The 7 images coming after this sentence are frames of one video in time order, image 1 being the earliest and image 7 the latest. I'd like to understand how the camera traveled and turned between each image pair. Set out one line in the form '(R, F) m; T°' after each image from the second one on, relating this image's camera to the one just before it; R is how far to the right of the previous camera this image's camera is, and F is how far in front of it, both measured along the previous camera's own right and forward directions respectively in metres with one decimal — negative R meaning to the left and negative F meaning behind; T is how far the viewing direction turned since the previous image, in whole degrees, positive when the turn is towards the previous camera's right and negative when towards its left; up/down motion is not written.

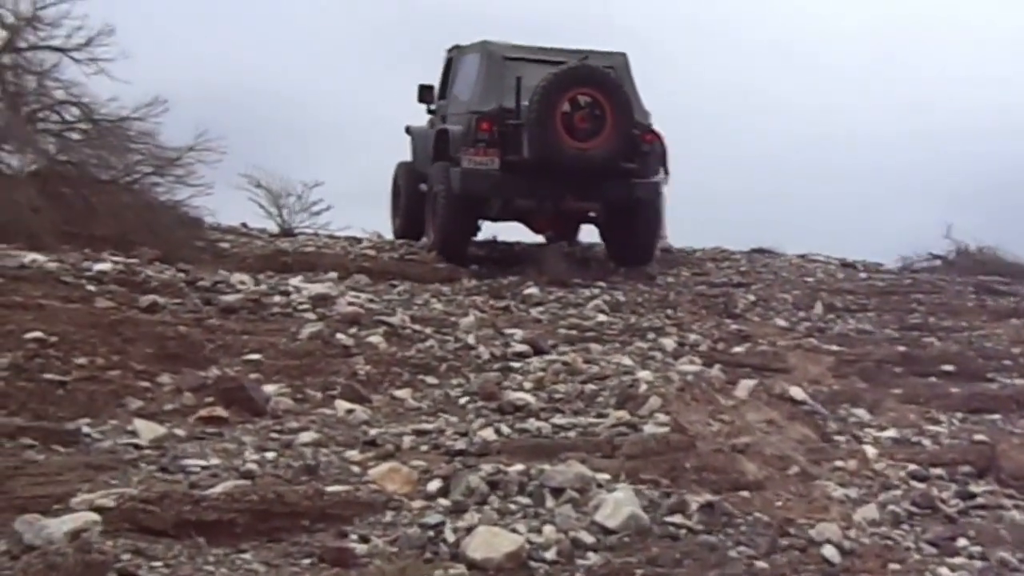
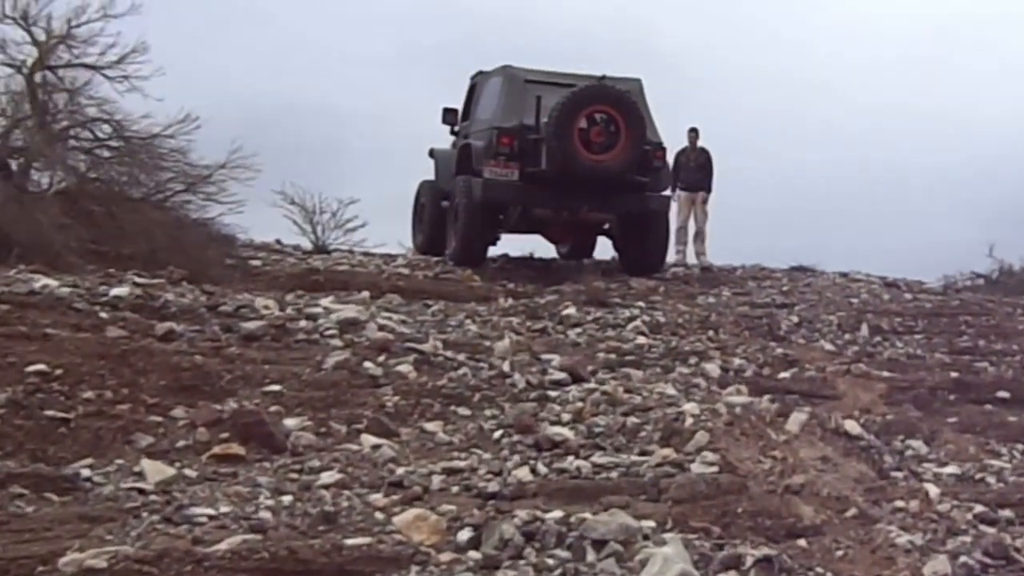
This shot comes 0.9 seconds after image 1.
(0.0, +0.3) m; -1°
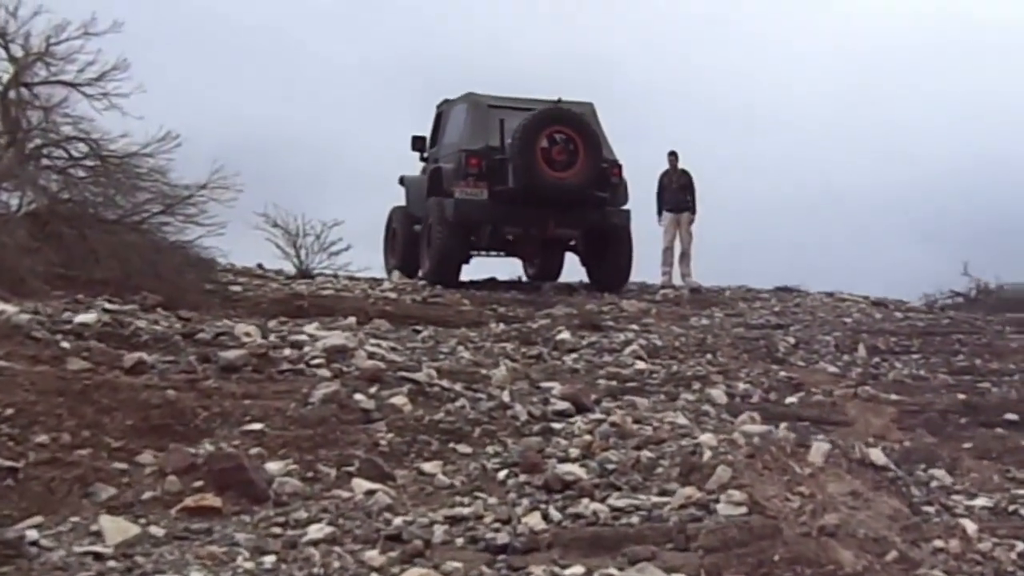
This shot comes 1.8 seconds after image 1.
(-0.1, +0.4) m; +1°
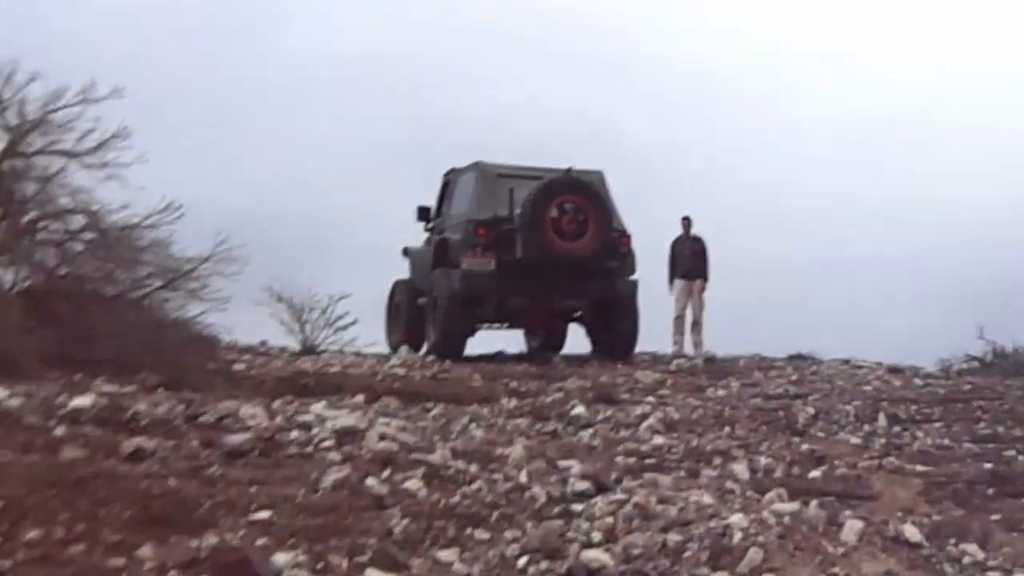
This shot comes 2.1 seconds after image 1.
(0.0, +0.2) m; 0°
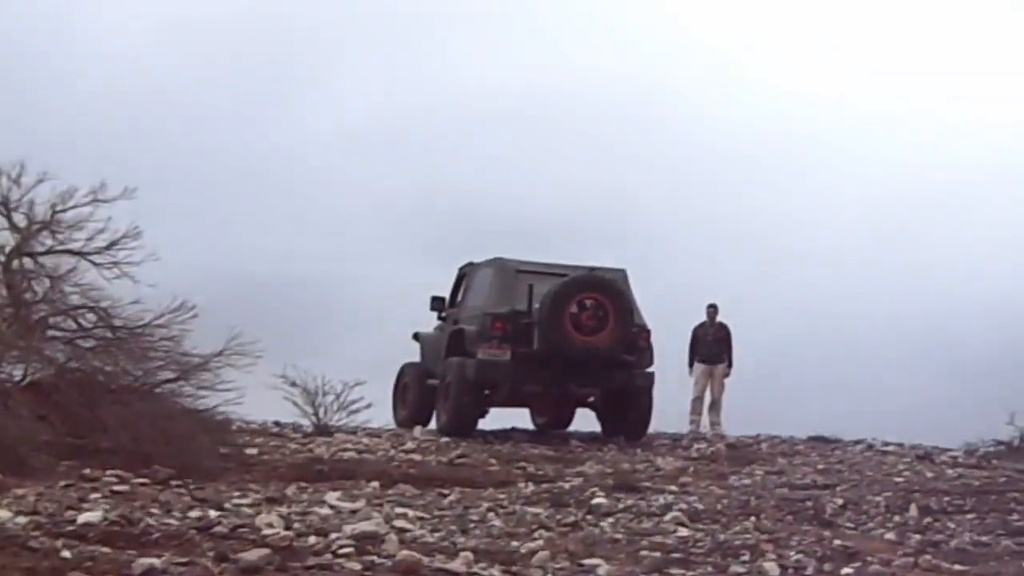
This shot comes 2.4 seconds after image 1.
(-0.1, +0.2) m; 0°
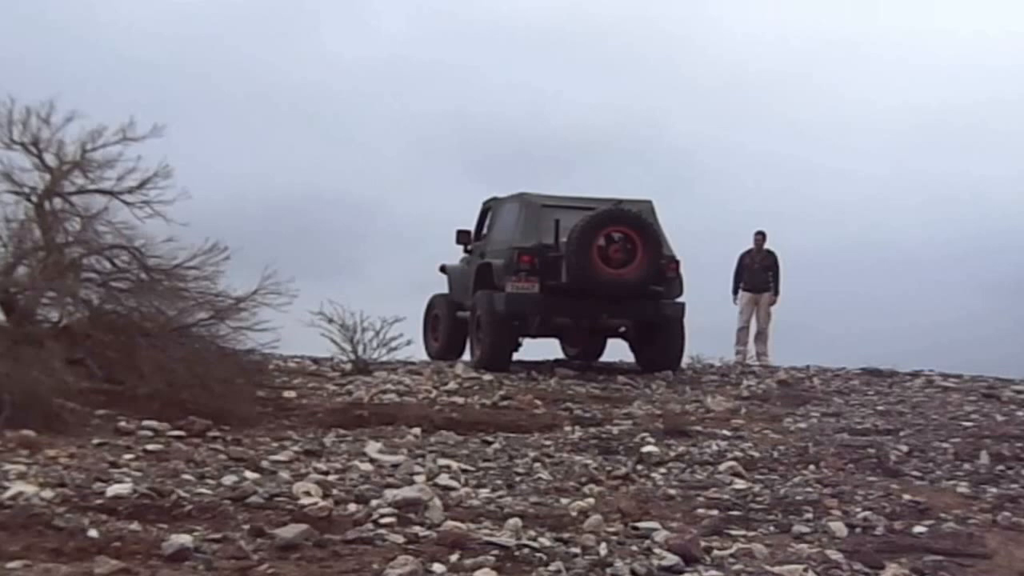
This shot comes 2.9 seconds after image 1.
(0.0, +0.4) m; -2°
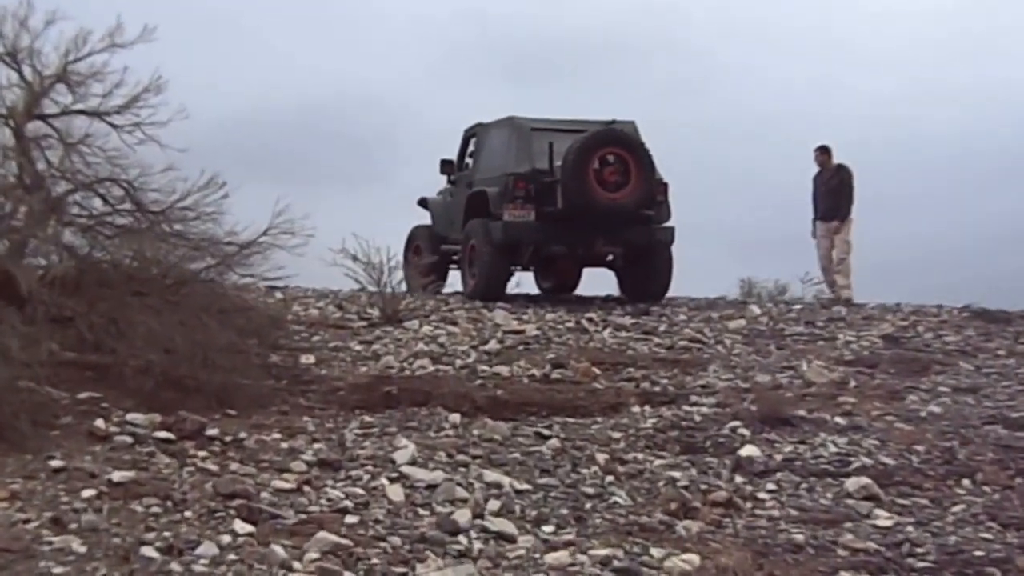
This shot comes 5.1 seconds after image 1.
(-0.2, +1.8) m; -1°
